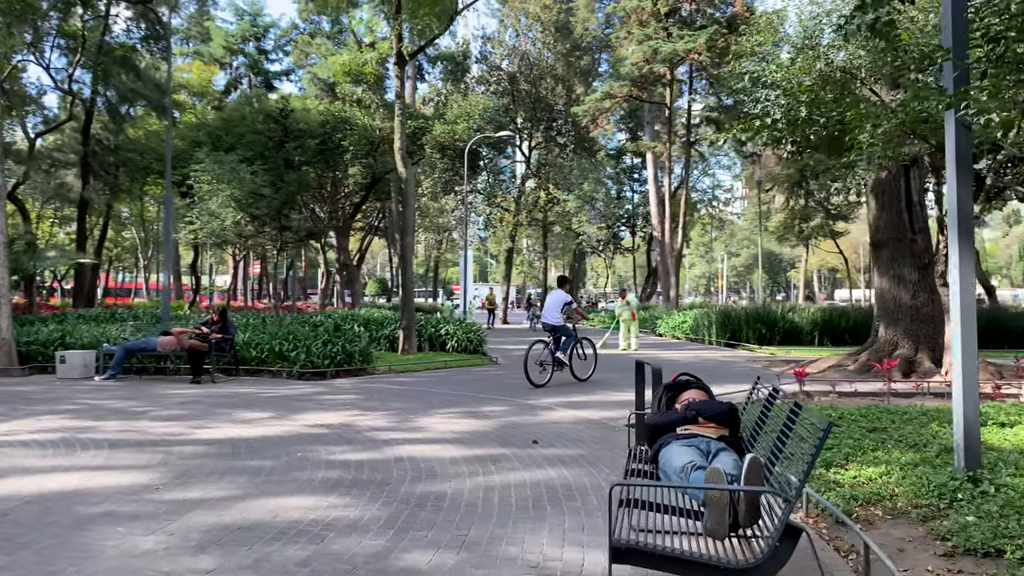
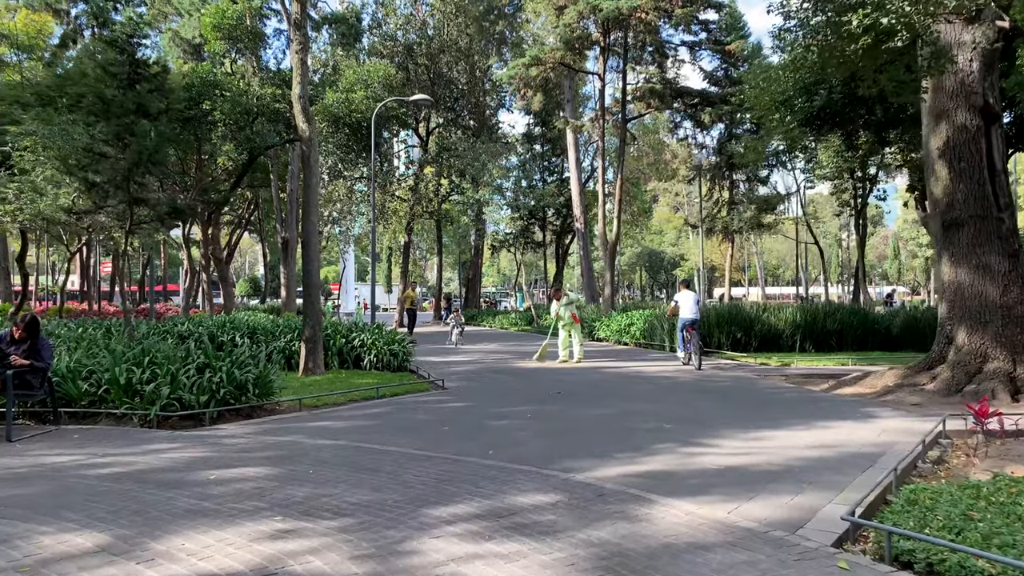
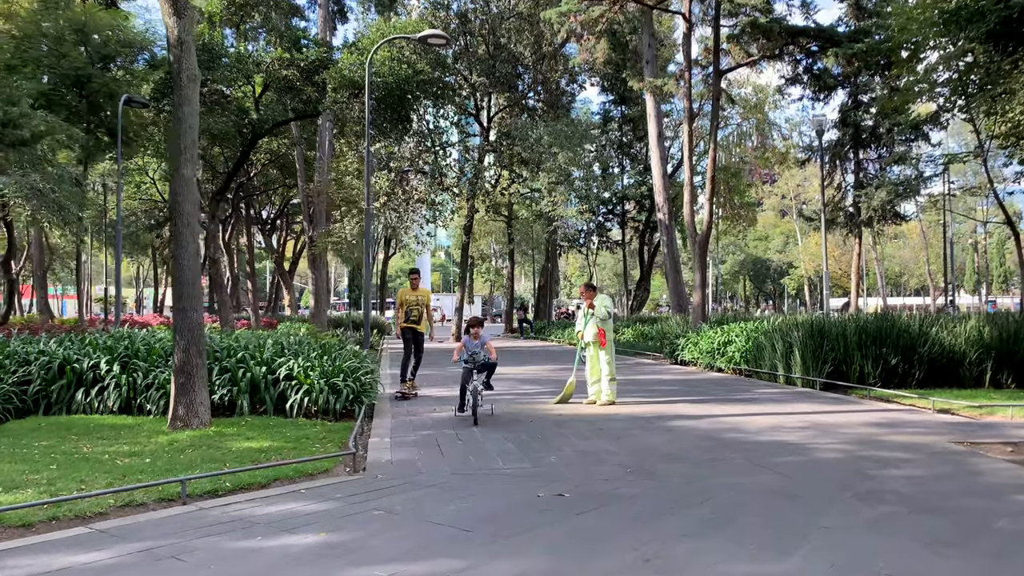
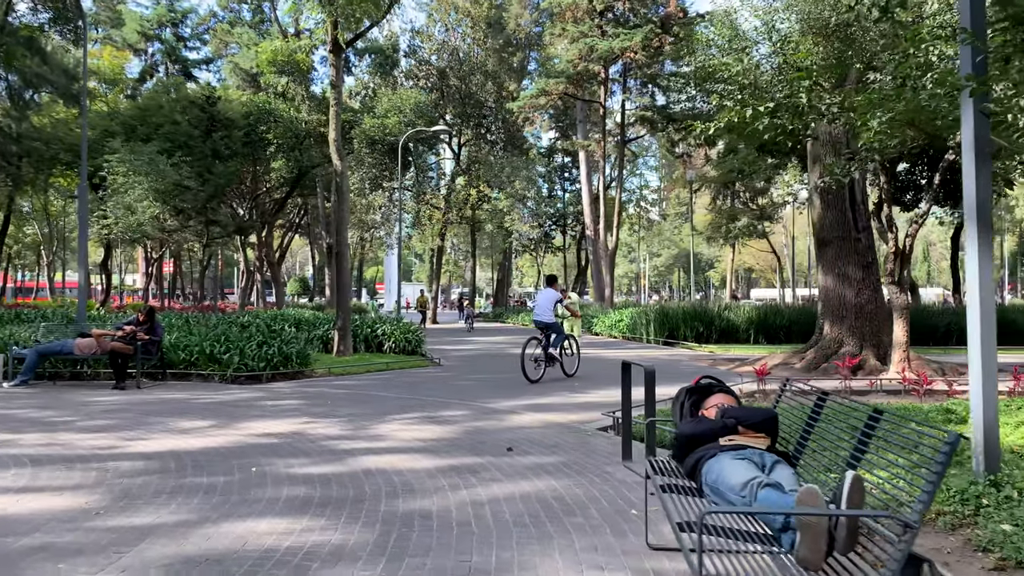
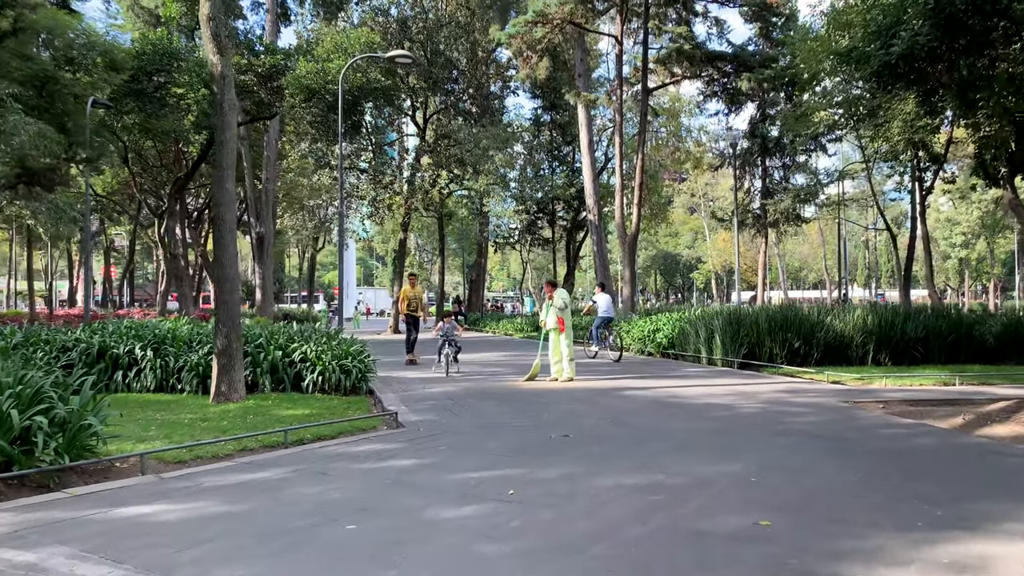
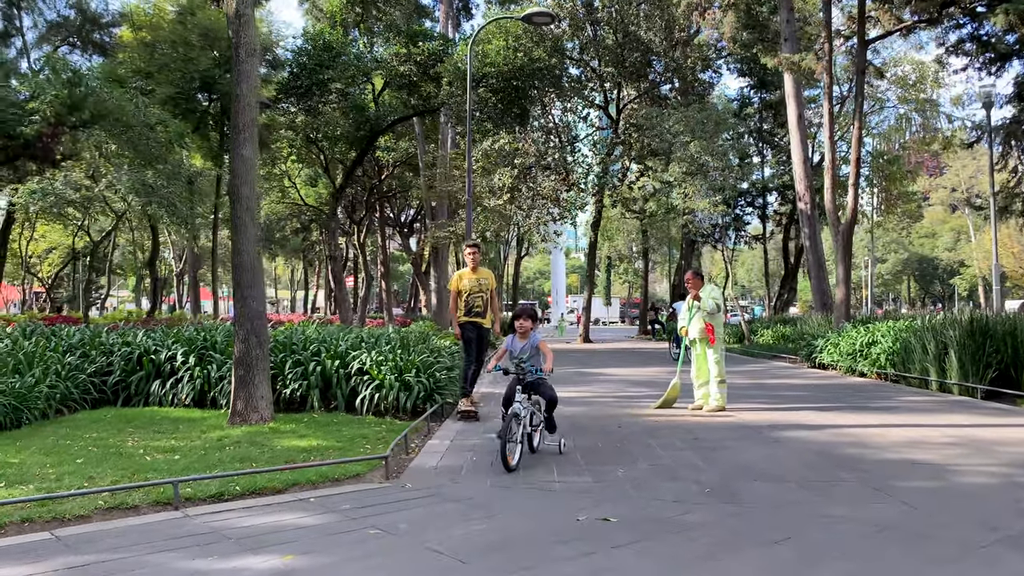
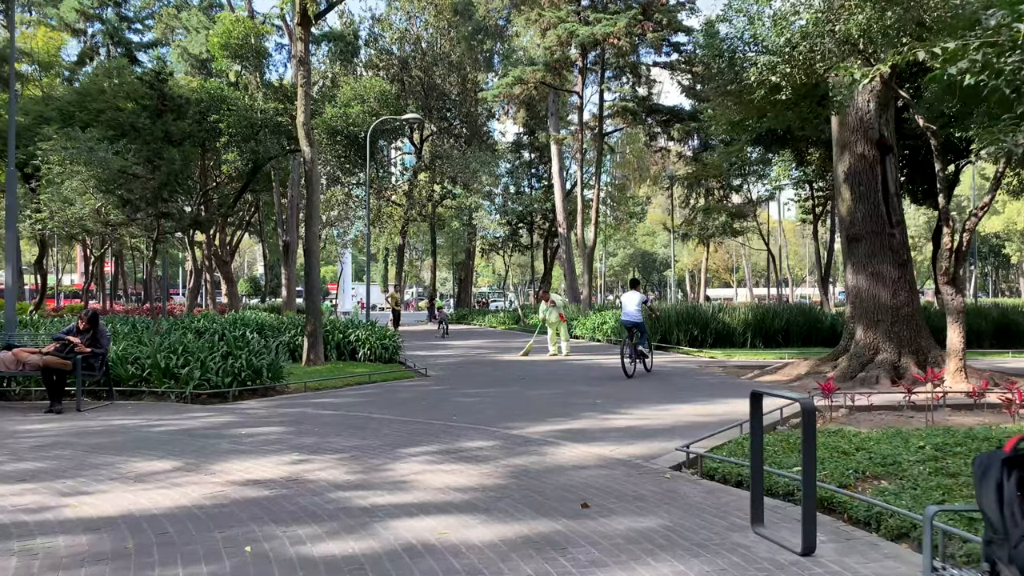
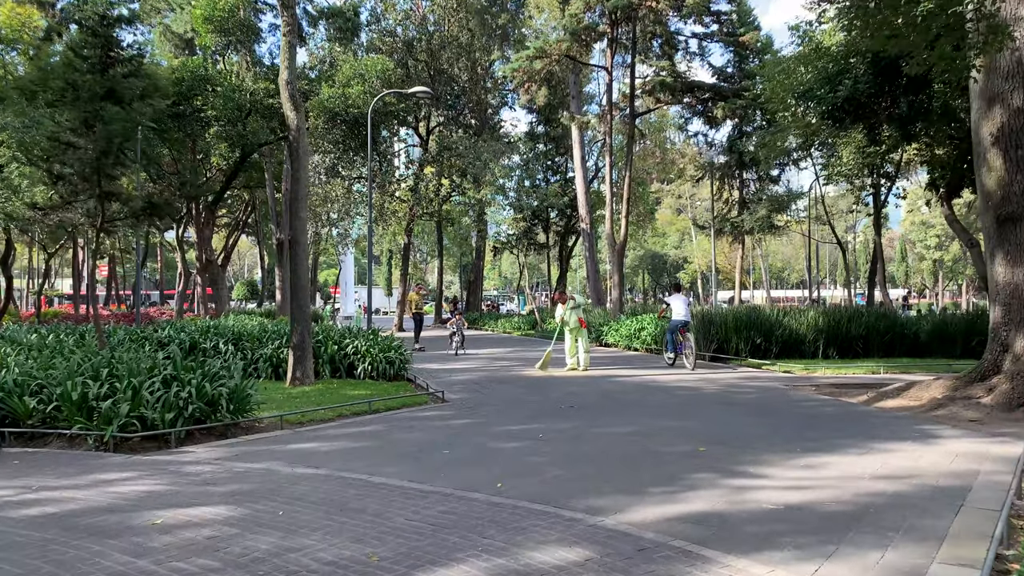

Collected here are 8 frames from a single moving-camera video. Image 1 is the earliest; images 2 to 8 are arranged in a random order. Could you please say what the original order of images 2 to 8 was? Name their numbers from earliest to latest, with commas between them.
4, 7, 2, 8, 5, 3, 6
